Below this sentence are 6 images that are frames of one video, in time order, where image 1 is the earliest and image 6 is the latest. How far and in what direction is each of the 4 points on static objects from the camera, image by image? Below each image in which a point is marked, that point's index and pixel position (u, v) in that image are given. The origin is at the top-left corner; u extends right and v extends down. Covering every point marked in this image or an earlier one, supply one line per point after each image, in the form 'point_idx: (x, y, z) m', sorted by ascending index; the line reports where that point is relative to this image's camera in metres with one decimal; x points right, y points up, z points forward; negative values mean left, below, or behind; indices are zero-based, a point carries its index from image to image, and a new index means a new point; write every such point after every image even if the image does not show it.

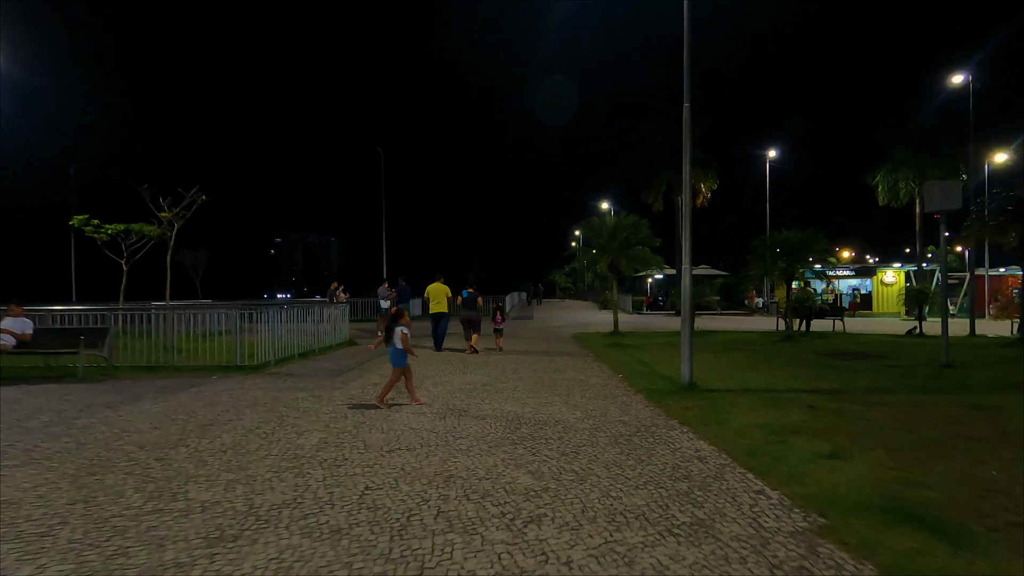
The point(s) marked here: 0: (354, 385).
0: (-3.6, -2.2, +12.2) m
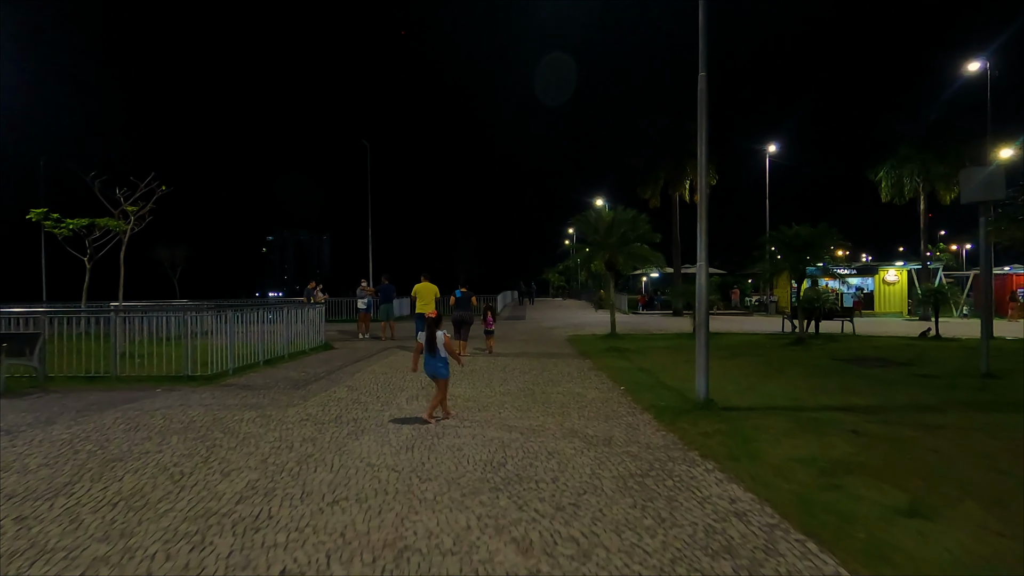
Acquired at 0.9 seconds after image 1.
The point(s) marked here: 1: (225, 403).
0: (-3.8, -2.2, +10.6) m
1: (-5.5, -2.2, +10.4) m
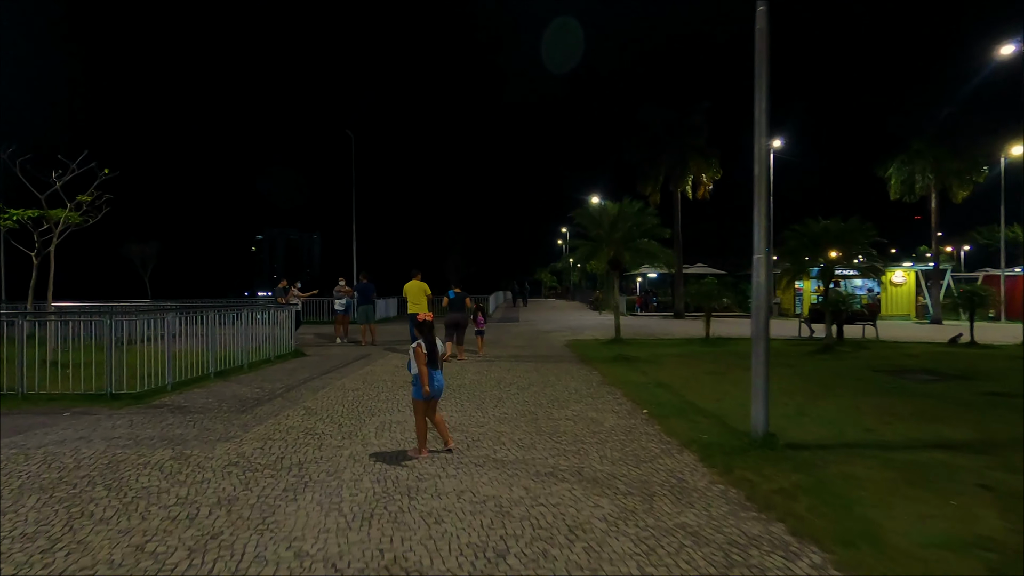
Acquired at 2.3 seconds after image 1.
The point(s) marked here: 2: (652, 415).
0: (-3.8, -2.2, +8.2) m
1: (-5.5, -2.2, +8.1) m
2: (+2.4, -2.2, +9.2) m
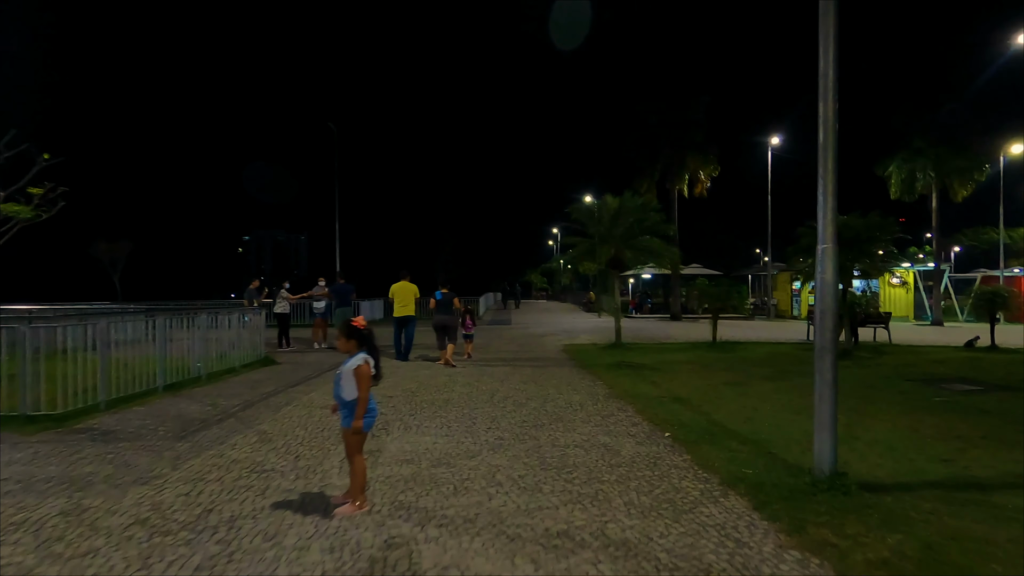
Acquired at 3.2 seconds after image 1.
0: (-3.9, -2.2, +6.6) m
1: (-5.5, -2.2, +6.4) m
2: (+2.3, -2.1, +7.6) m
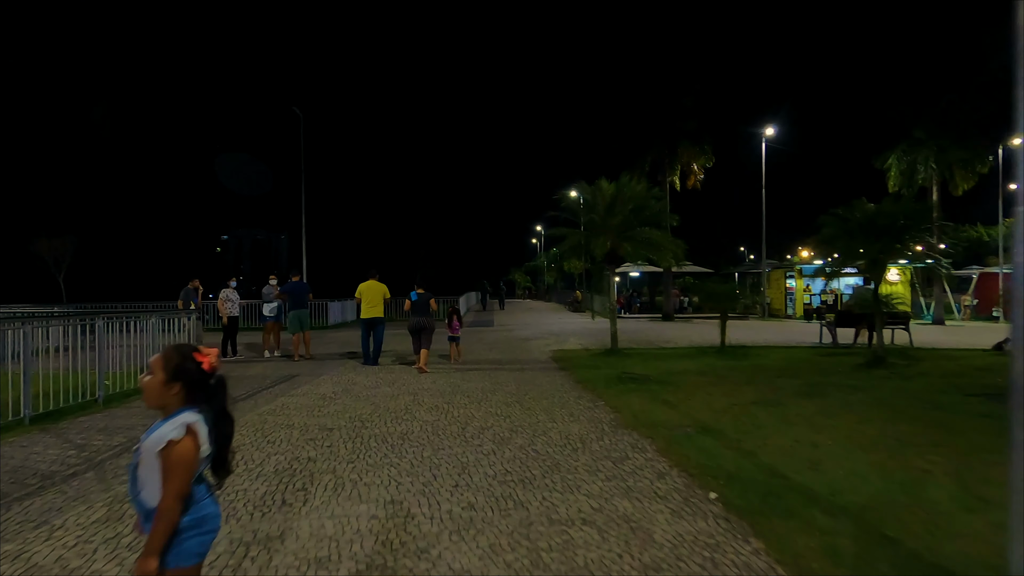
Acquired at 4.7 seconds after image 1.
0: (-4.1, -2.1, +3.9) m
1: (-5.7, -2.1, +3.7) m
2: (+2.1, -2.1, +5.2) m
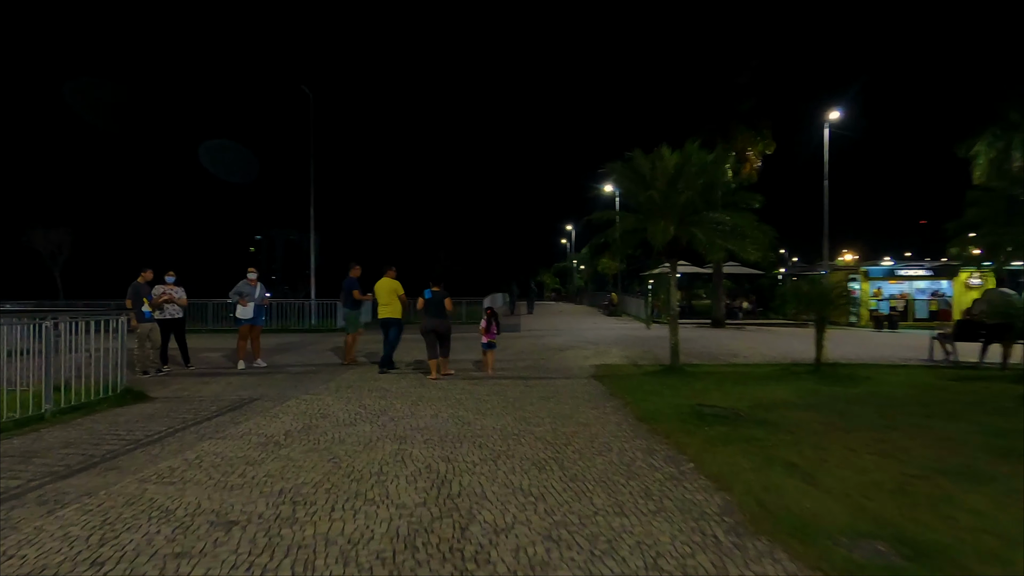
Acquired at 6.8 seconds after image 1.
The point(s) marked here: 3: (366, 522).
0: (-3.9, -2.0, +0.4) m
1: (-5.6, -2.0, +0.3) m
2: (+2.3, -2.0, +1.4) m
3: (-1.3, -2.0, +4.8) m
